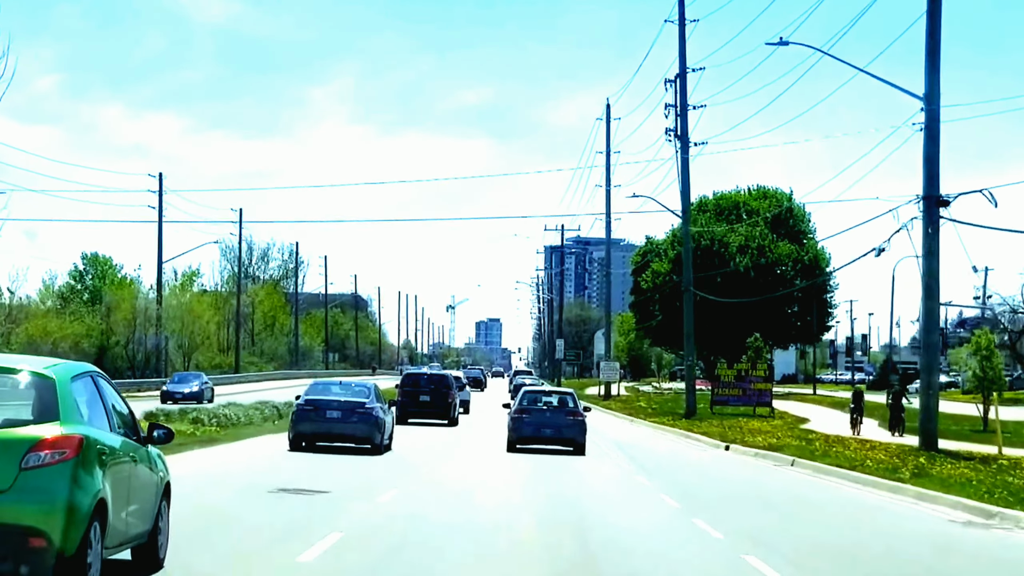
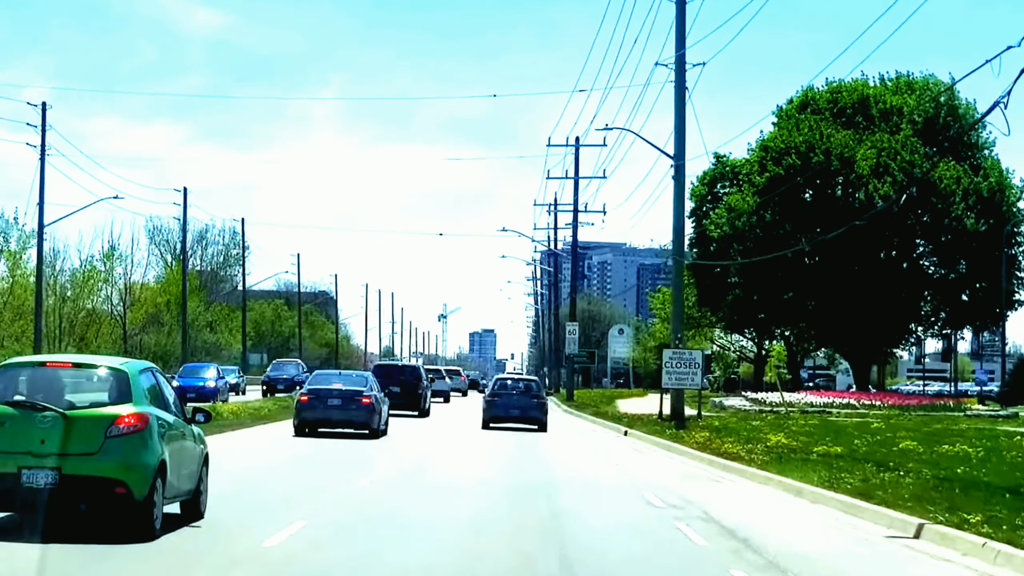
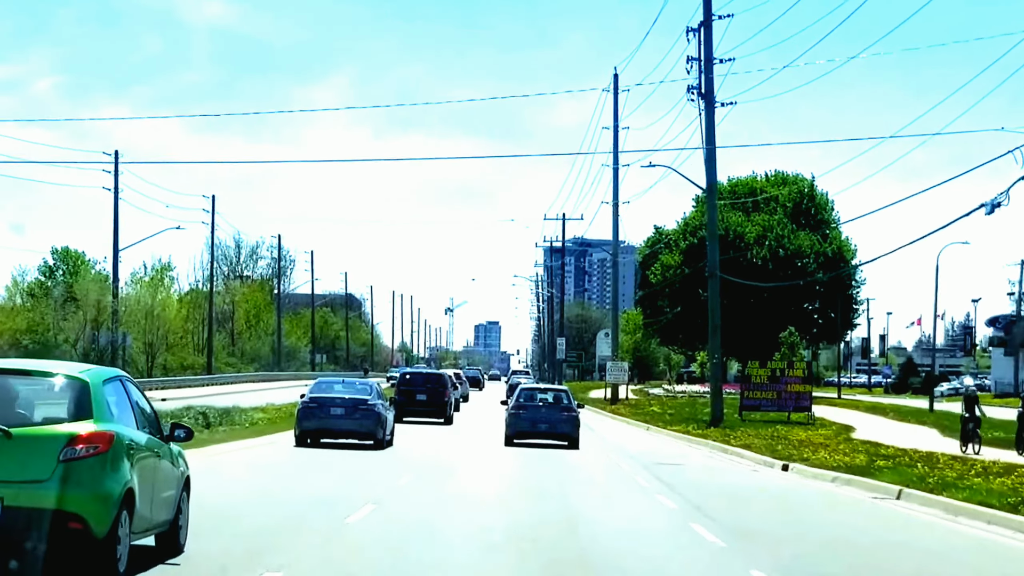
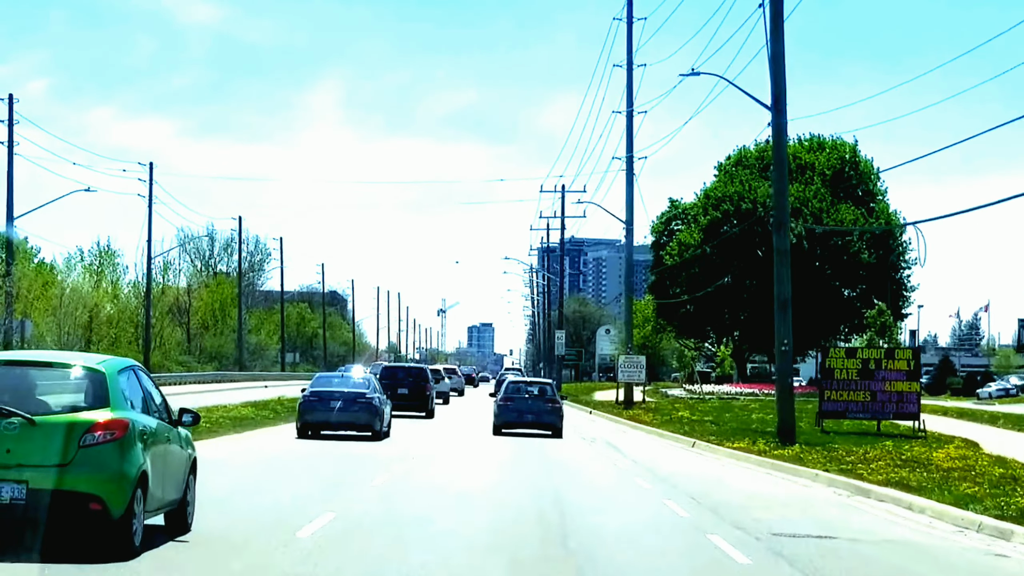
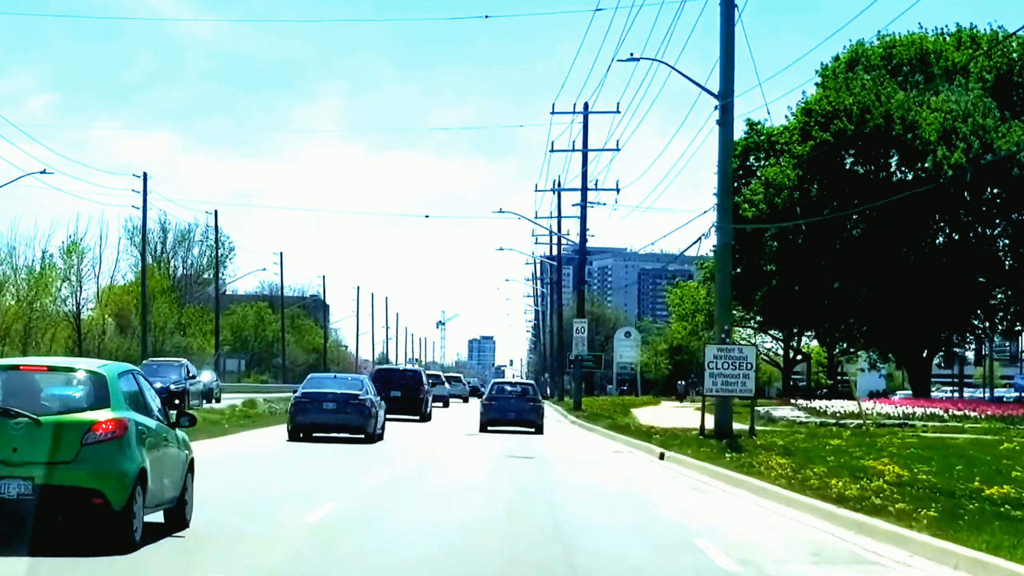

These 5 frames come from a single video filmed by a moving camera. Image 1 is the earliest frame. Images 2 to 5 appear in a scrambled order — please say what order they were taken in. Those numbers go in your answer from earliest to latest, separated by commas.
3, 4, 2, 5
